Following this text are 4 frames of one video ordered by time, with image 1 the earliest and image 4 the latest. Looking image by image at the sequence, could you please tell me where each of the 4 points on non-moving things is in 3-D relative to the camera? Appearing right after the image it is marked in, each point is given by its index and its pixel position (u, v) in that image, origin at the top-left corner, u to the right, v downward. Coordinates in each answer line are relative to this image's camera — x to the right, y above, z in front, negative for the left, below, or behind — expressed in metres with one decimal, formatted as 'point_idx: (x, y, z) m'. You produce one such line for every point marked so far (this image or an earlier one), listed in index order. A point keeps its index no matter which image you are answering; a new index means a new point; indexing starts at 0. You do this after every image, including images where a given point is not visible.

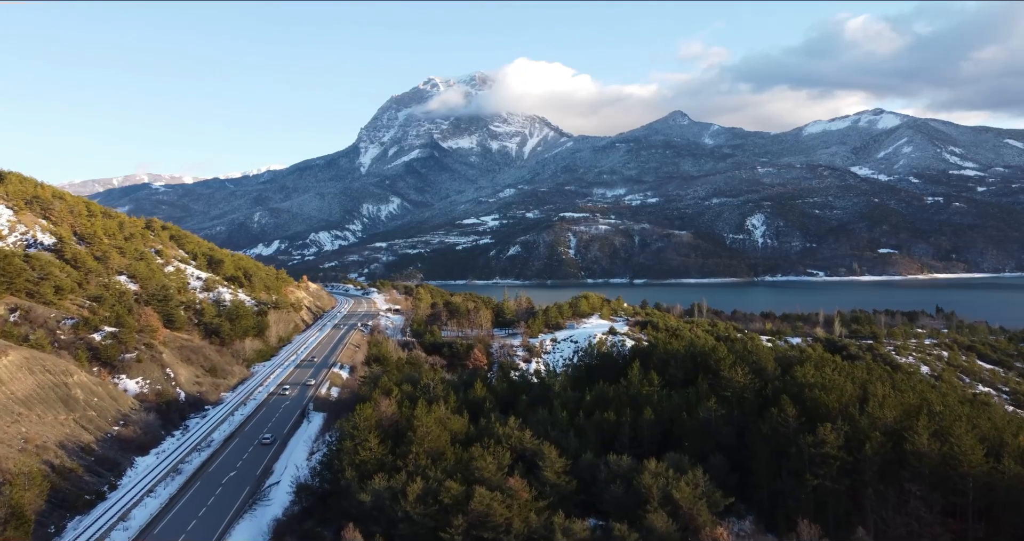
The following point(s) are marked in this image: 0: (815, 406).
0: (+7.5, -3.3, +19.4) m
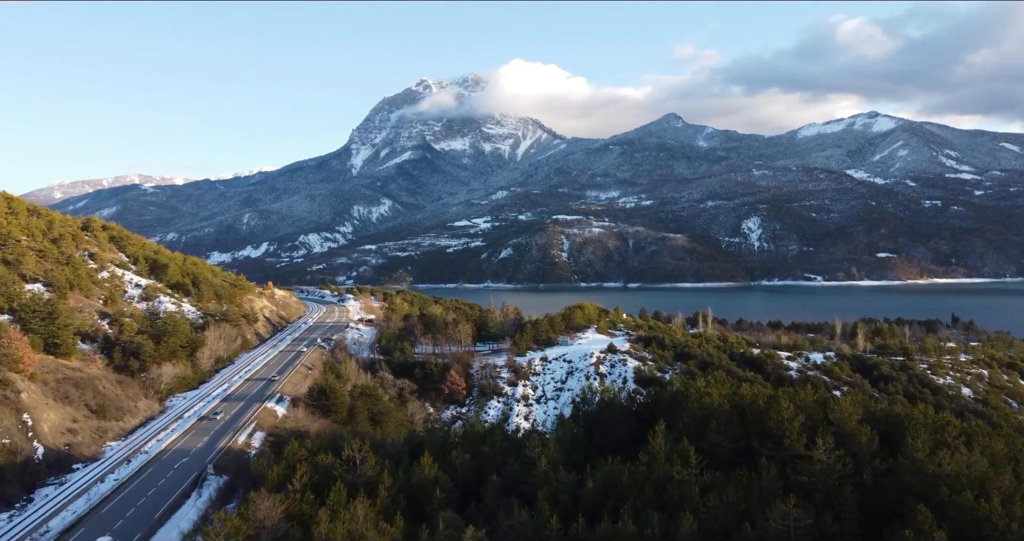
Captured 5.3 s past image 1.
0: (+6.8, -3.7, +11.8) m
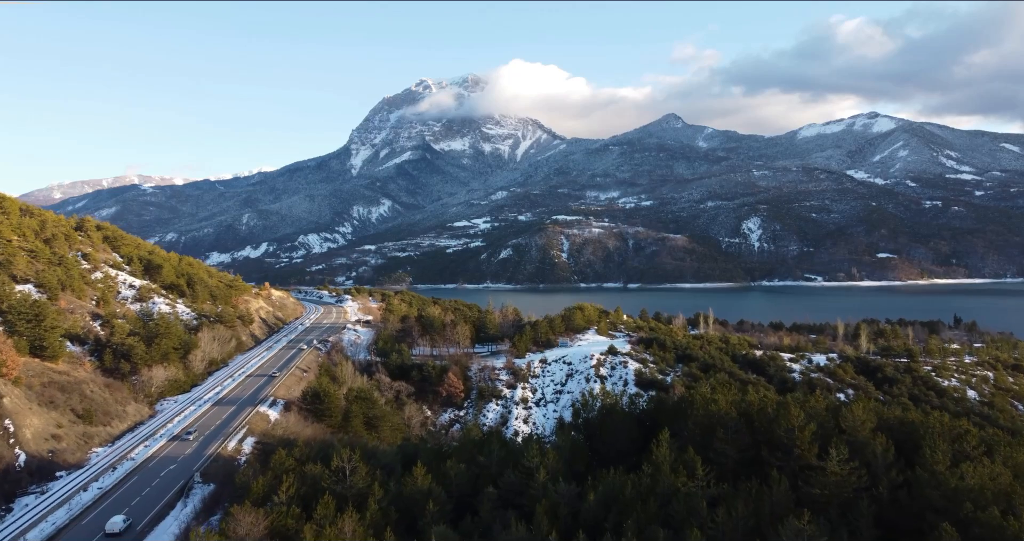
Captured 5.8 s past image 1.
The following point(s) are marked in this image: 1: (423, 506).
0: (+6.8, -3.7, +11.1) m
1: (-1.6, -4.3, +14.4) m
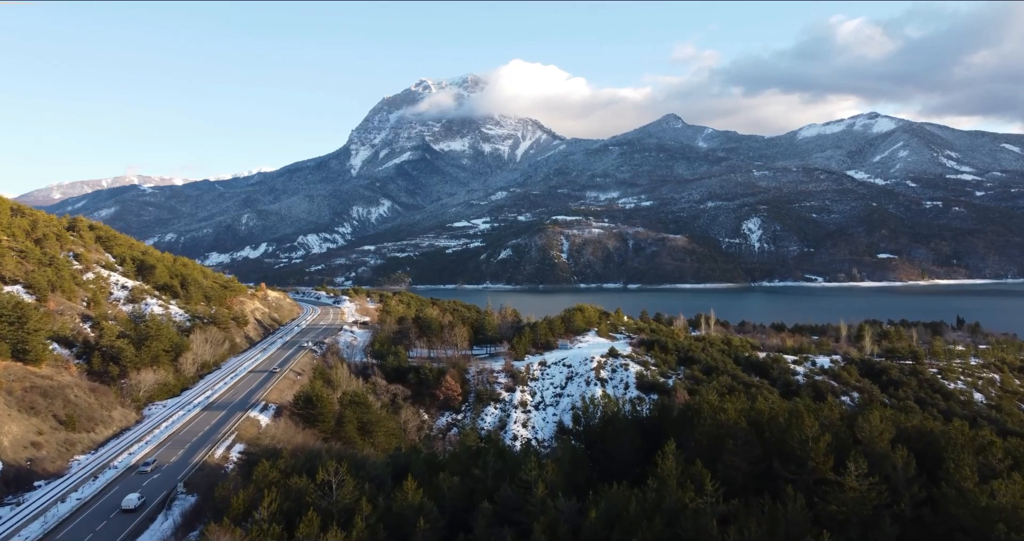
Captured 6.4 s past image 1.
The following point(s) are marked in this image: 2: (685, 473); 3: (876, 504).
0: (+6.7, -3.7, +10.2) m
1: (-1.7, -4.4, +13.5) m
2: (+3.2, -3.7, +14.4) m
3: (+5.9, -3.8, +12.6) m
